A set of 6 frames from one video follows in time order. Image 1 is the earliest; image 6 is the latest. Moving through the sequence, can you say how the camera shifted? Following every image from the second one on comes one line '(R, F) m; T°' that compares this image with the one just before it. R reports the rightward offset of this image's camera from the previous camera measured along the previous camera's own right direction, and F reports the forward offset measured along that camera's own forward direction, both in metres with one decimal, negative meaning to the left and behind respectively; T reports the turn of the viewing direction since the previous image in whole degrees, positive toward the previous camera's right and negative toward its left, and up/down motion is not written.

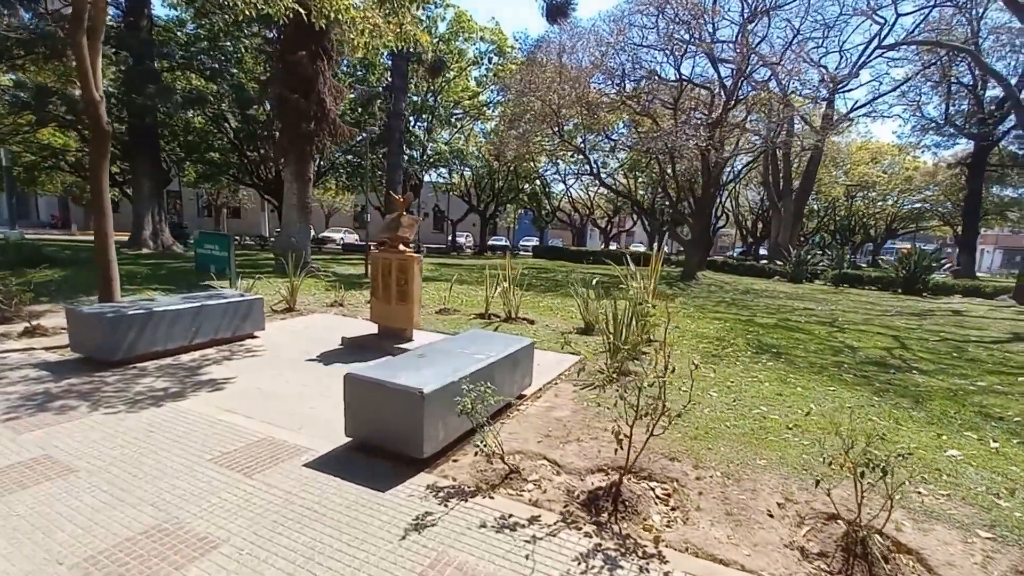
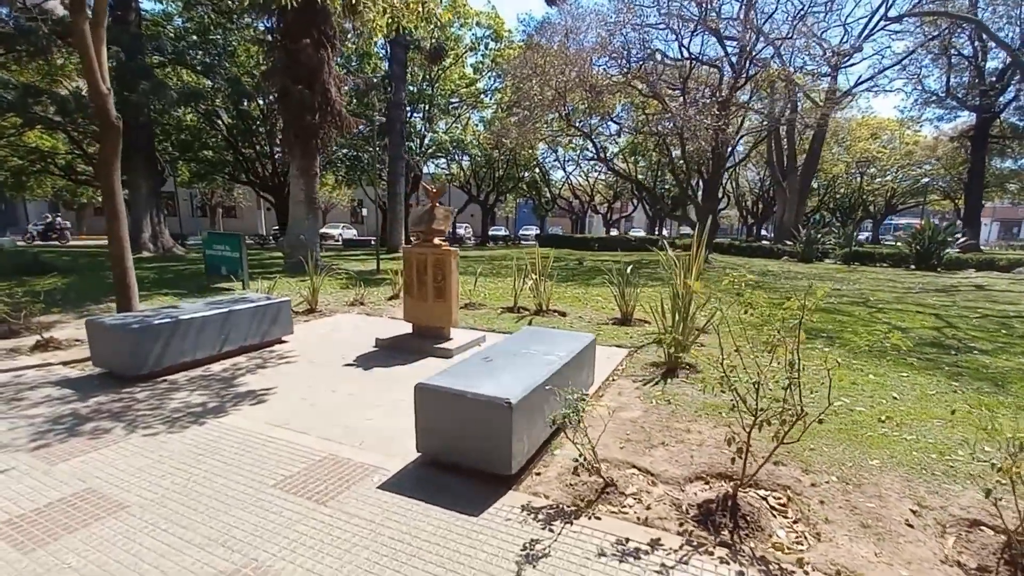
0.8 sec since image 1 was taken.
(-0.5, +0.3) m; 0°
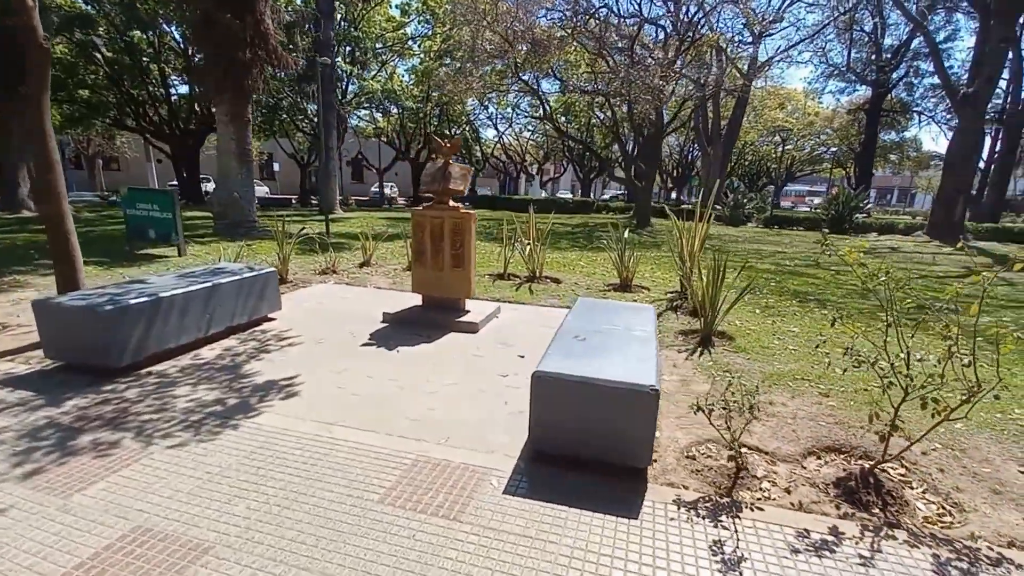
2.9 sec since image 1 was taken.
(-1.0, +0.4) m; +9°
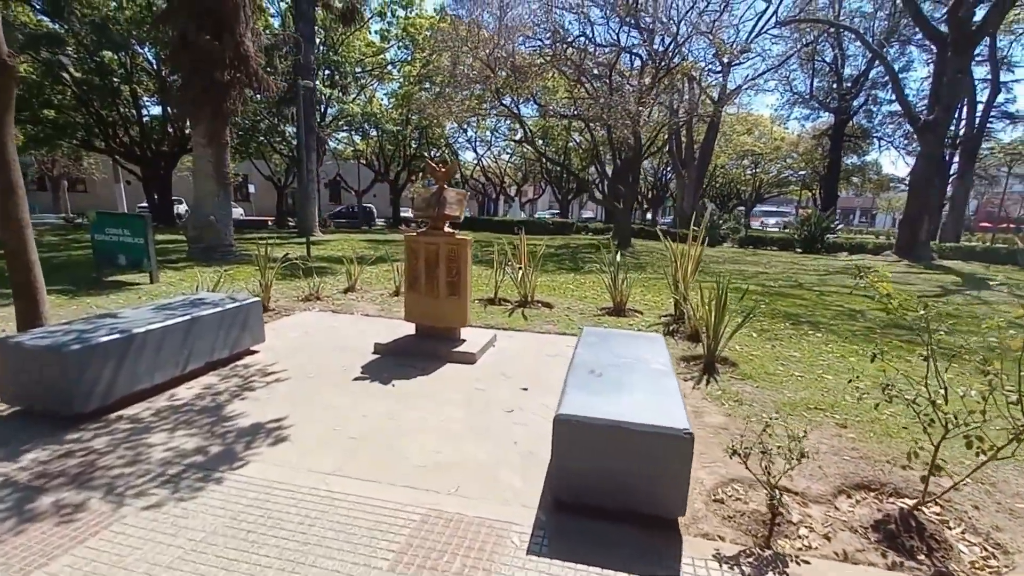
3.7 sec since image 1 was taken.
(-0.2, +0.2) m; +3°
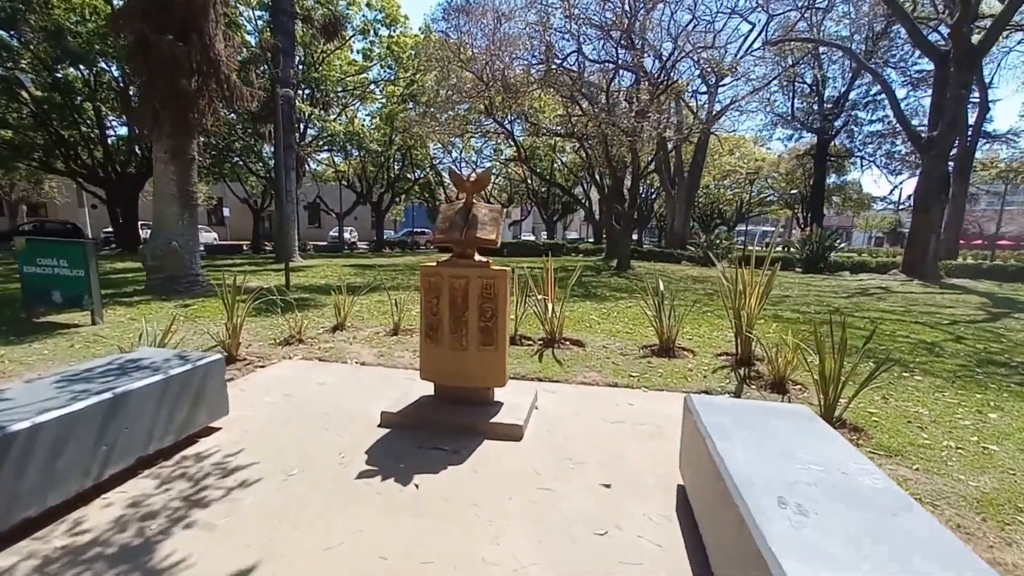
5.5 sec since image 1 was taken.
(-0.5, +1.1) m; +2°
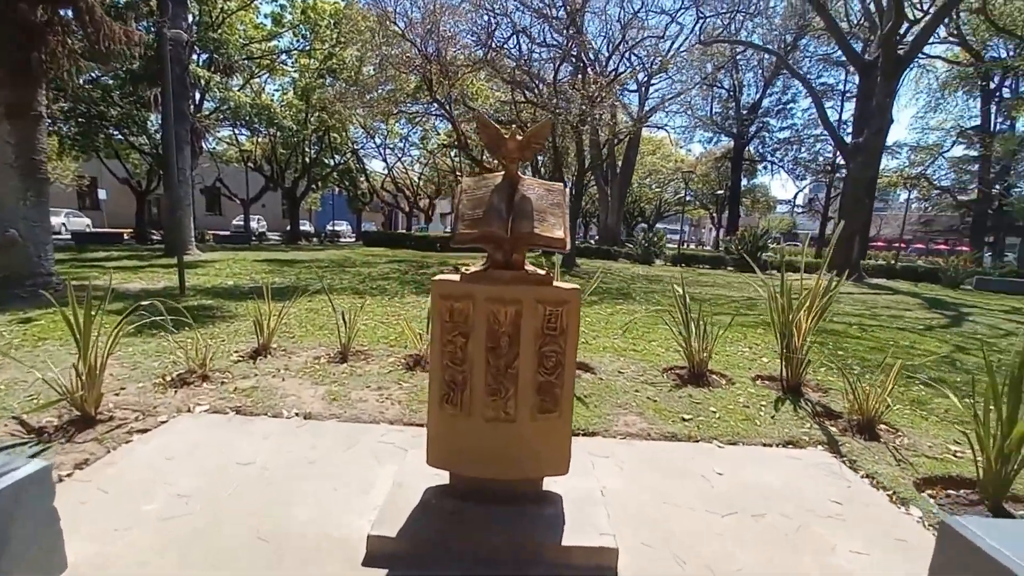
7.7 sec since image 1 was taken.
(-0.6, +1.3) m; +9°
